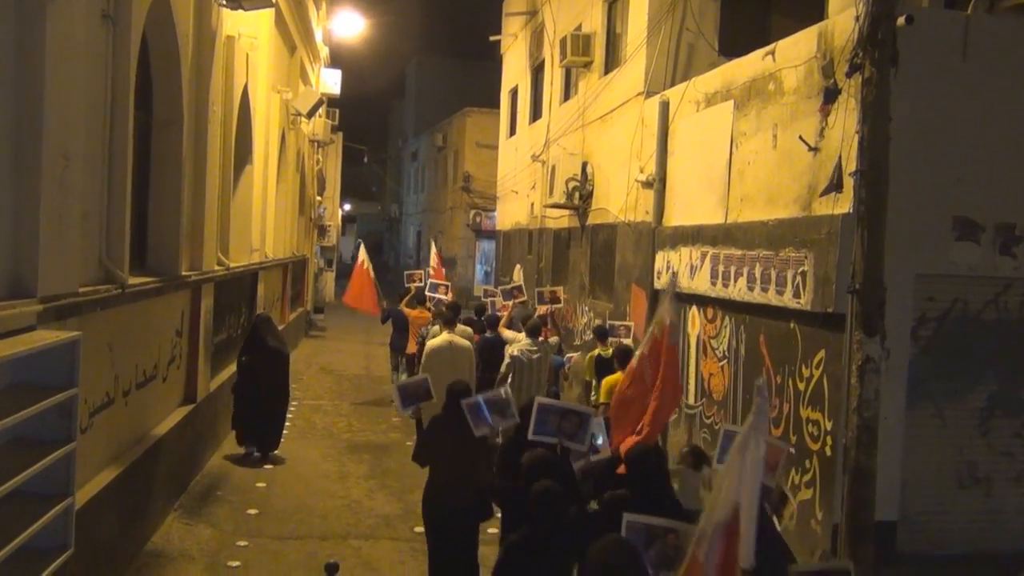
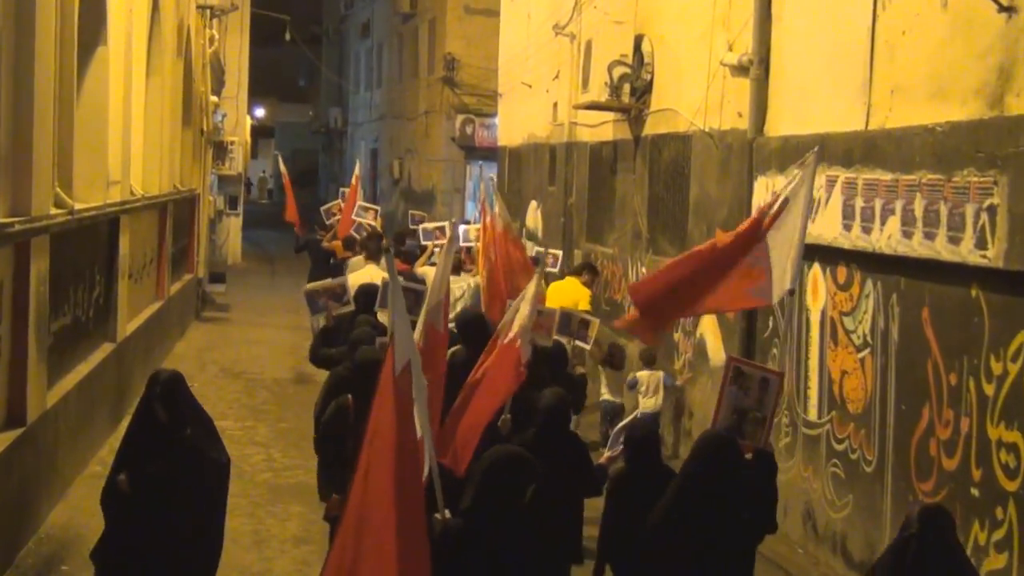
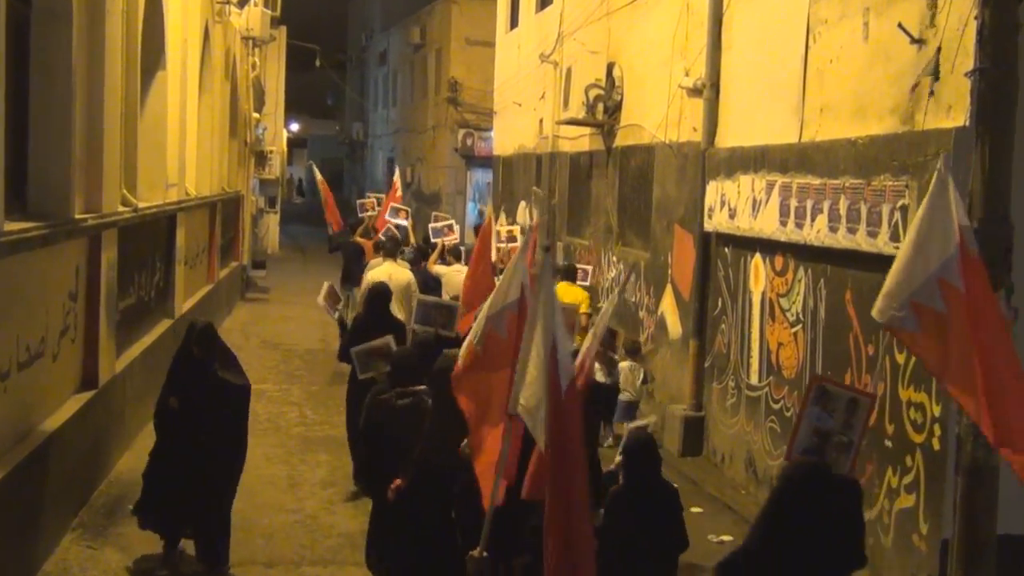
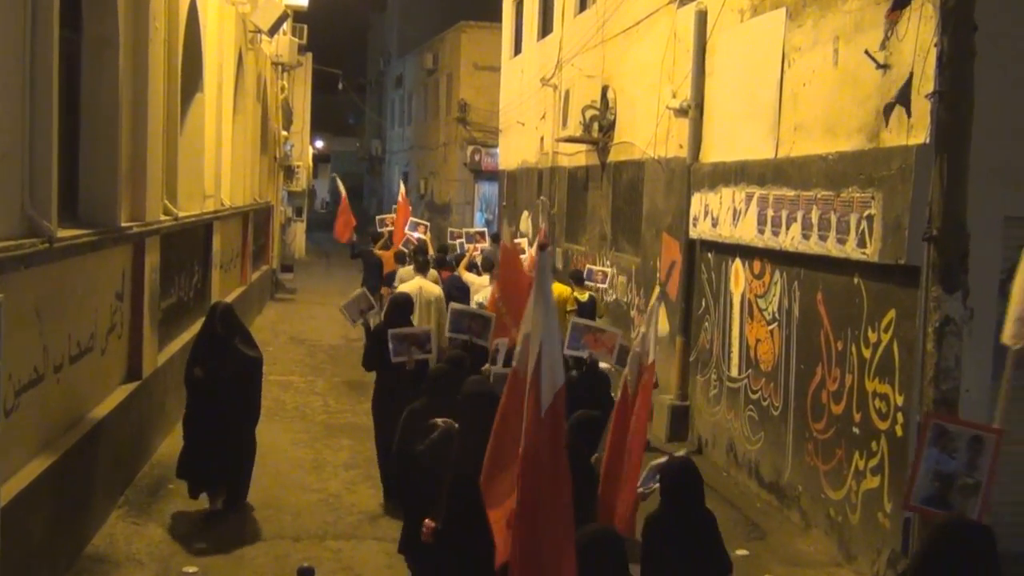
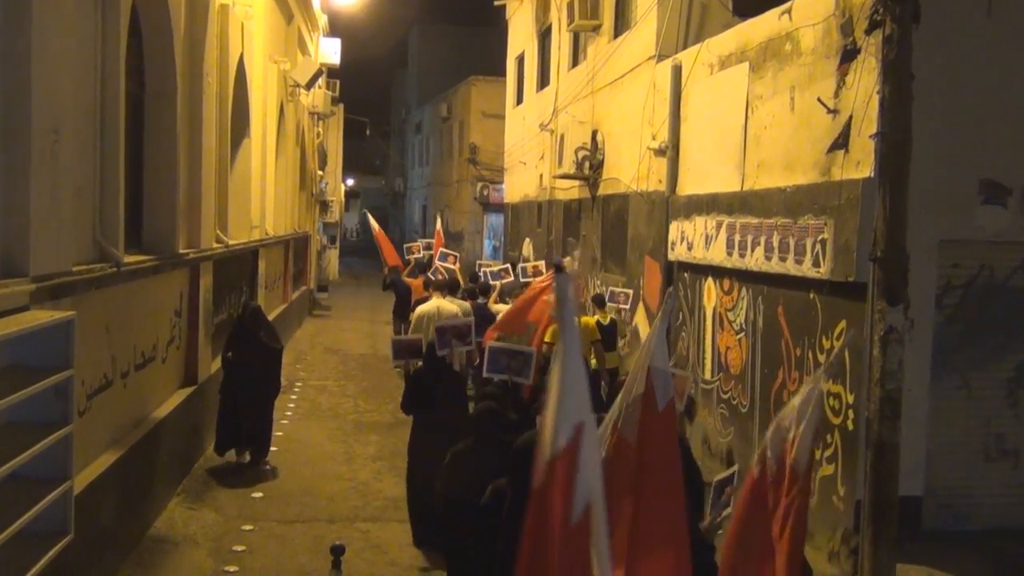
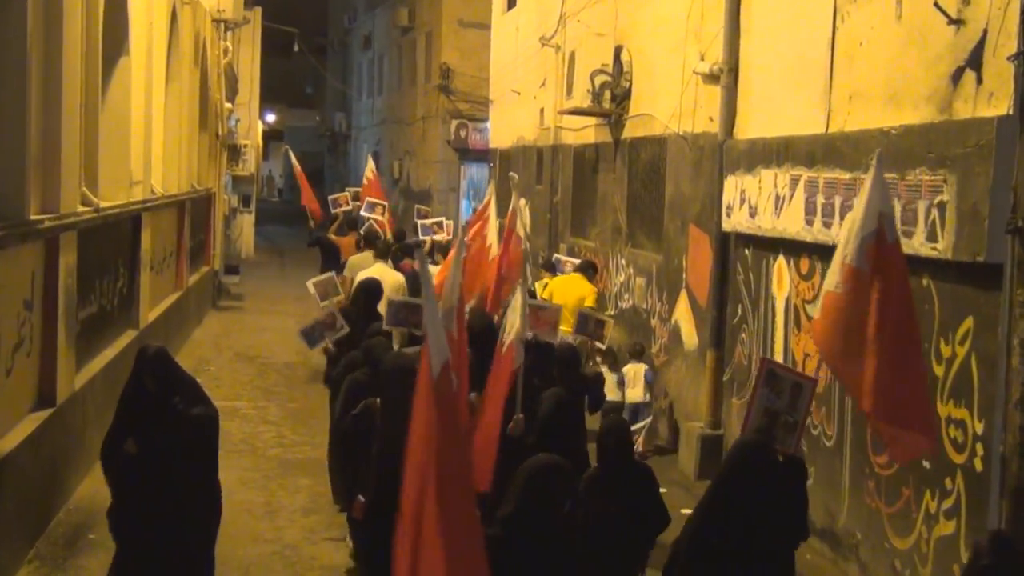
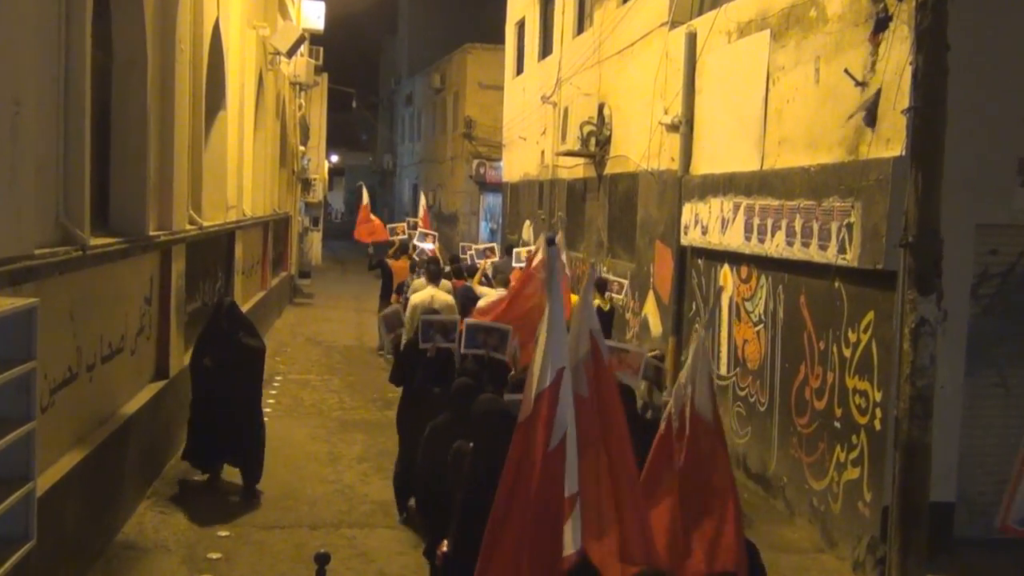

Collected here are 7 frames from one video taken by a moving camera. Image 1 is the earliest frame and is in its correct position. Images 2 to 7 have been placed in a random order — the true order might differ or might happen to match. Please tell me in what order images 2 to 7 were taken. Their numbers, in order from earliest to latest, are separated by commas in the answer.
5, 7, 4, 3, 6, 2
